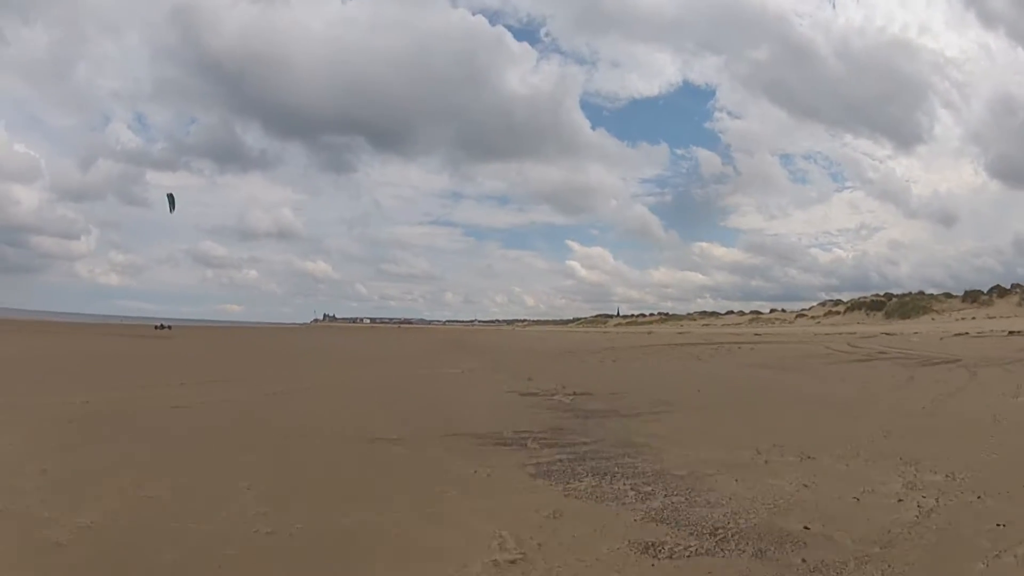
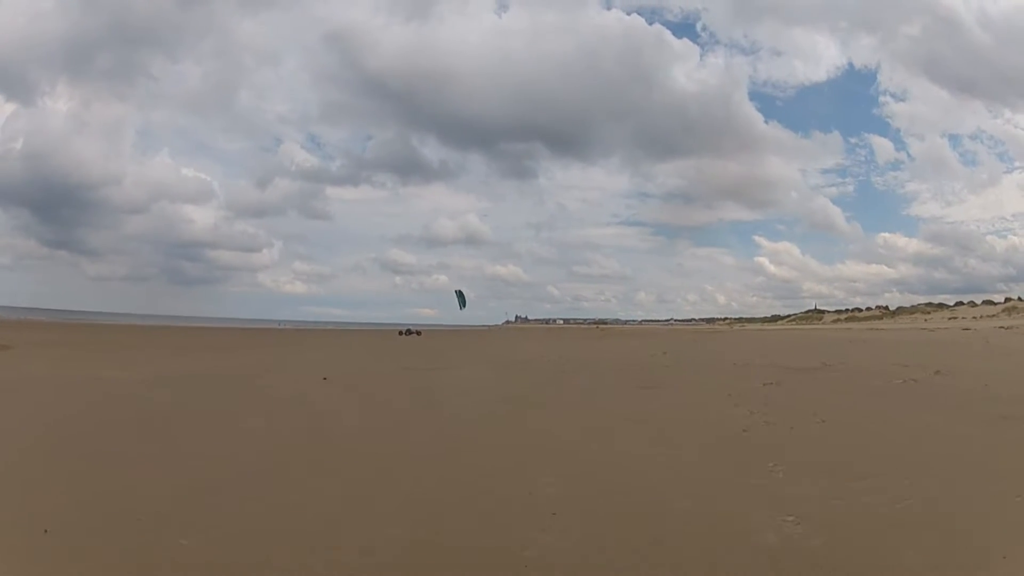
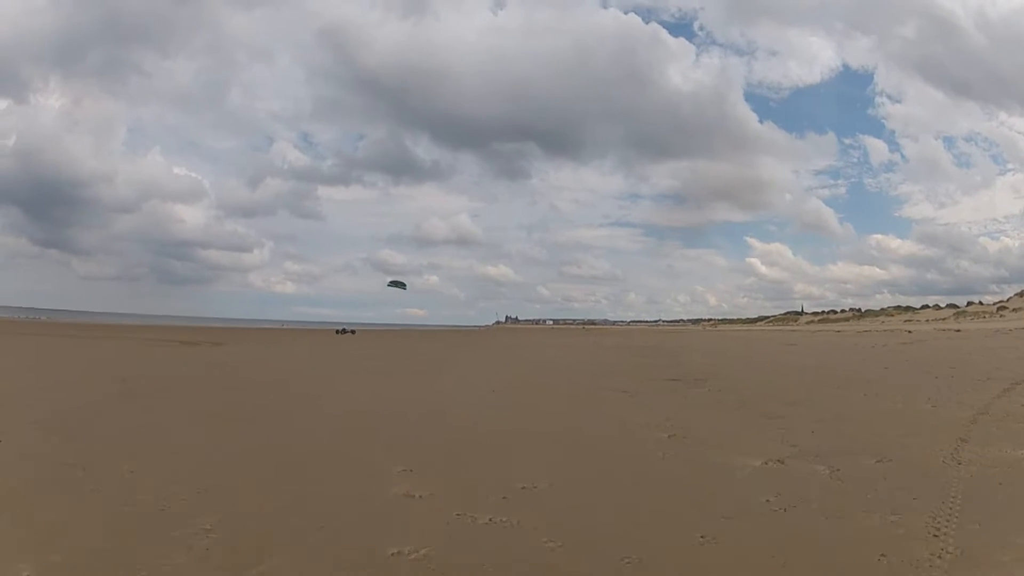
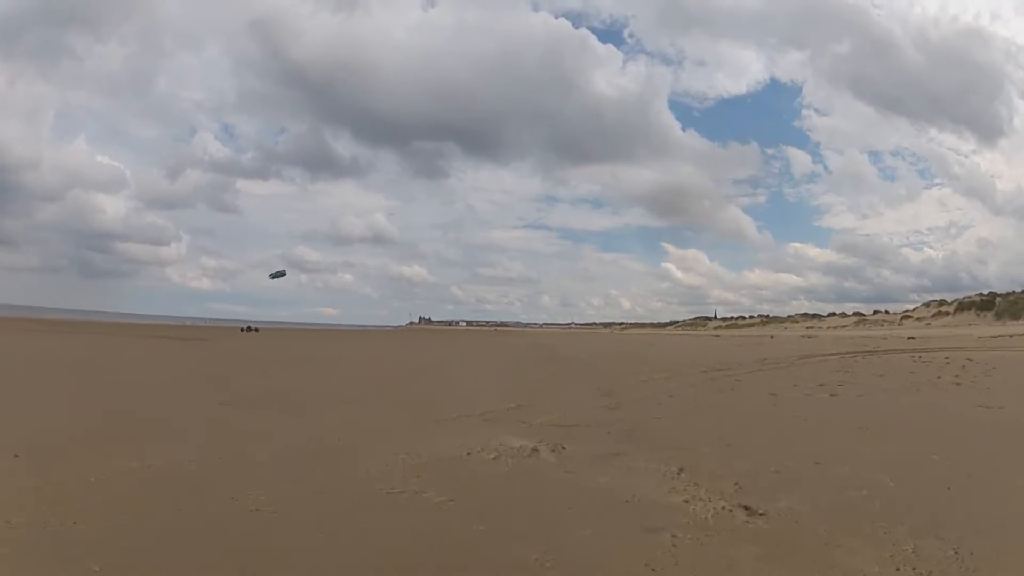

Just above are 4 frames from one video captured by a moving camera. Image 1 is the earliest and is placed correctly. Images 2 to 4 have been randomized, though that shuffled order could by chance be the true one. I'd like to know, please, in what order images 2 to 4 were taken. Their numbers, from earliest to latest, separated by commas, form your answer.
4, 3, 2
